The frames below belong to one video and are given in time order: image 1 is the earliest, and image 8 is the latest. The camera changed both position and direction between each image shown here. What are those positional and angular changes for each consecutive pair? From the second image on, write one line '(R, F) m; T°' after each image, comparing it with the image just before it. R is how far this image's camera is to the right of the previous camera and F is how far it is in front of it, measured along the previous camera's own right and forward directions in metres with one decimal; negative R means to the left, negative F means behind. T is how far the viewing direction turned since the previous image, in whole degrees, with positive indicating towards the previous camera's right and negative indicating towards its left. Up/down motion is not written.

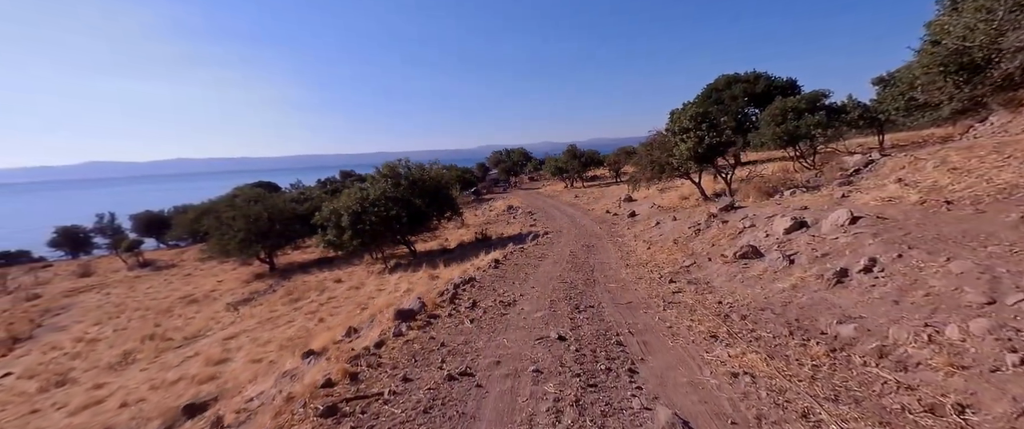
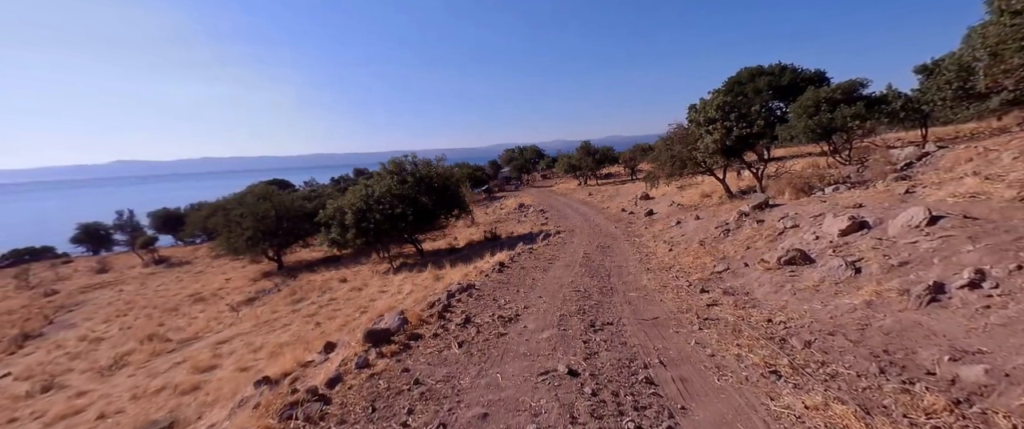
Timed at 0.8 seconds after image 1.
(+0.2, +1.2) m; -2°
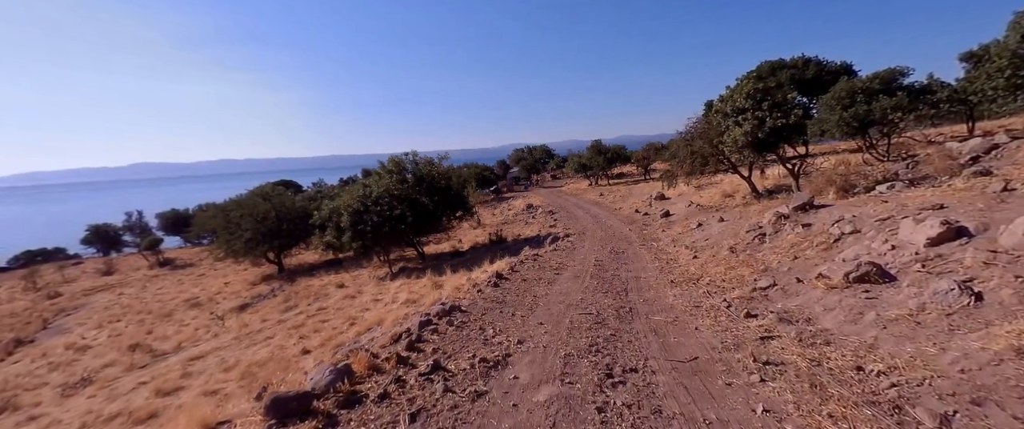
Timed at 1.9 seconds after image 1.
(+0.2, +1.6) m; -1°
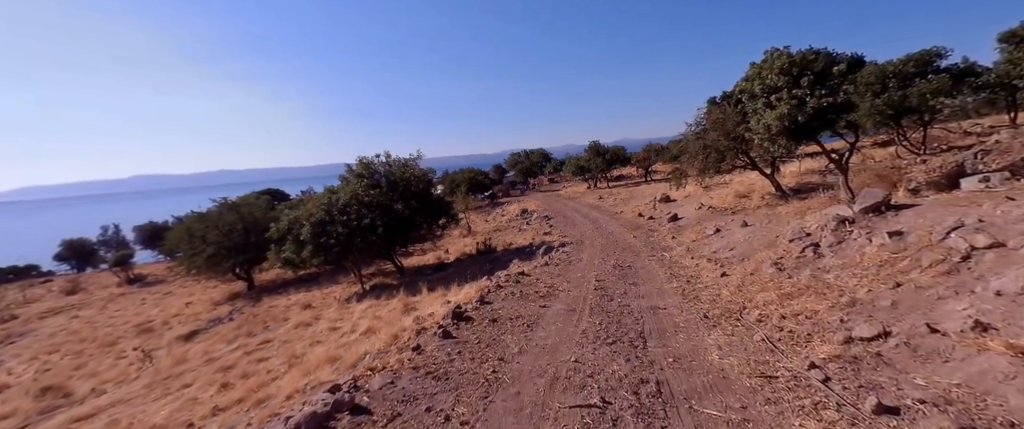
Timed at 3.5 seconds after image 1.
(+0.5, +2.9) m; 0°
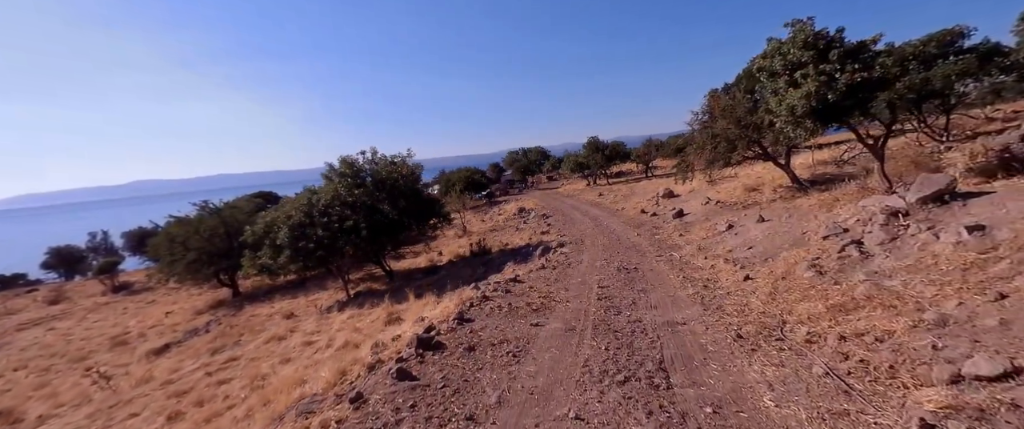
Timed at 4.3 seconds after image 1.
(+0.2, +1.4) m; 0°
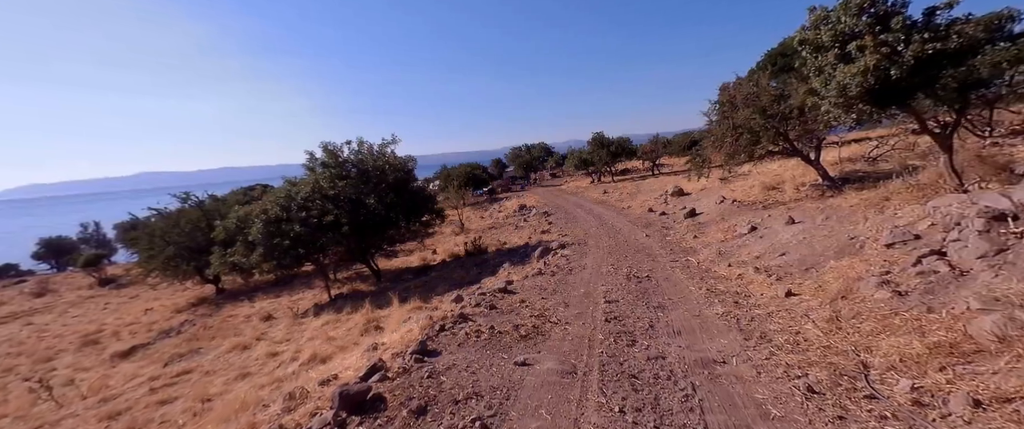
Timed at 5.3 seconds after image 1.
(+0.2, +1.6) m; 0°
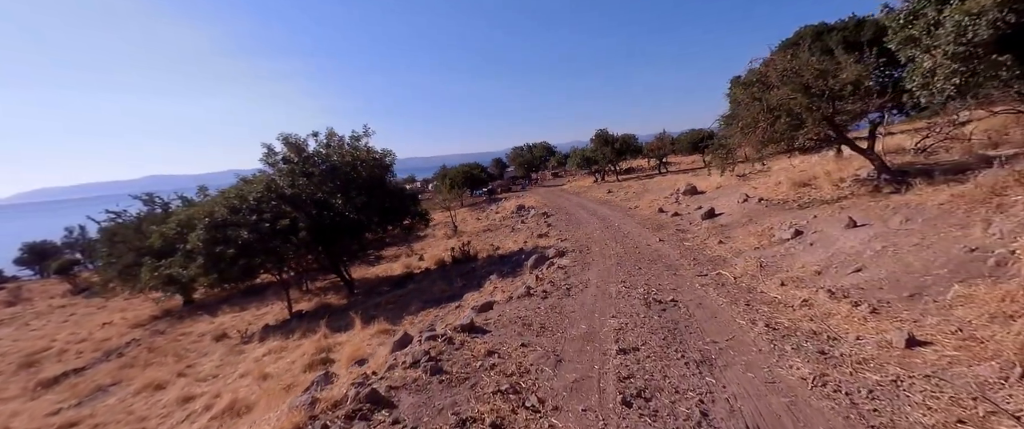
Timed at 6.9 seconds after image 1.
(+0.5, +2.6) m; 0°
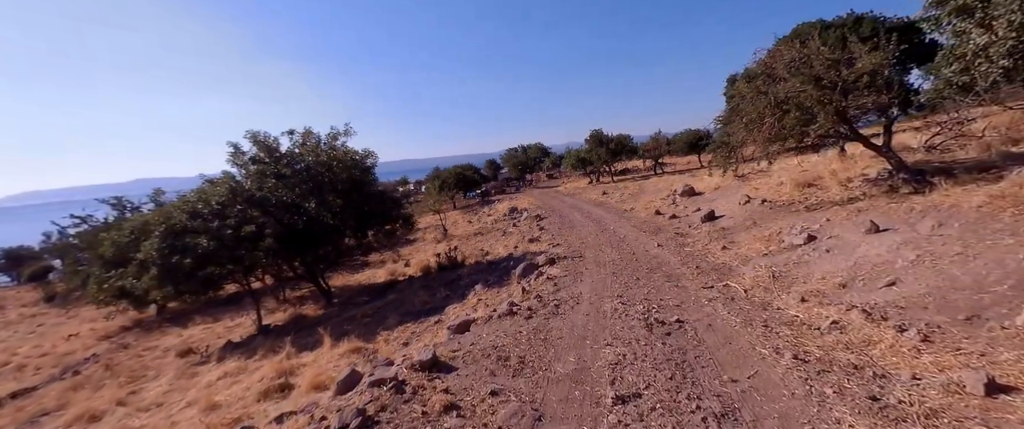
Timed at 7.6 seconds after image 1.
(+0.3, +1.1) m; +1°
